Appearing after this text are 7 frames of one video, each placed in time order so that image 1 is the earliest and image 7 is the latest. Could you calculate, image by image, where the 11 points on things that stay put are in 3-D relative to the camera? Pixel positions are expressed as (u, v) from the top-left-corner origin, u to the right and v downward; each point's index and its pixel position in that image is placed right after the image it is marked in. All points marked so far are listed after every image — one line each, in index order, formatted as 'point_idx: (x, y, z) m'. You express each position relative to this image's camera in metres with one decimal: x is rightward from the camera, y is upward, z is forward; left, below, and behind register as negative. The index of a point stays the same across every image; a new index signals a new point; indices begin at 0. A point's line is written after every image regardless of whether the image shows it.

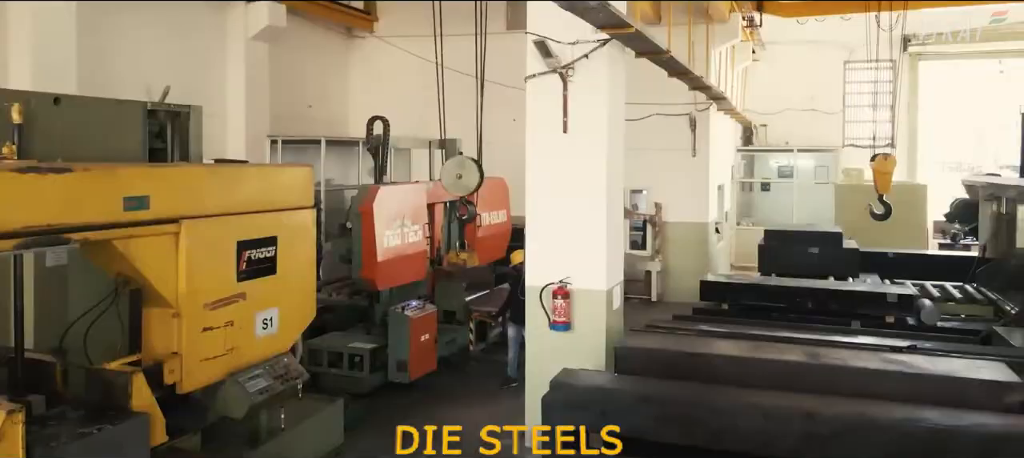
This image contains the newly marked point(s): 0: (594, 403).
0: (+0.3, -0.6, +2.7) m
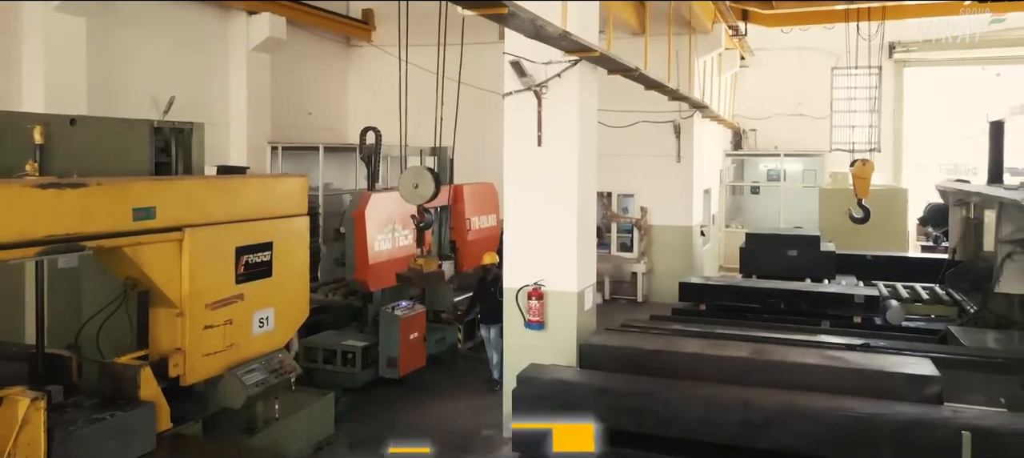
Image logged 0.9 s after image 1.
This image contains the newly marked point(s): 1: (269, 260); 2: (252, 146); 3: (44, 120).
0: (+0.2, -0.7, +2.9) m
1: (-1.1, -0.1, +3.4) m
2: (-2.4, +0.8, +6.9) m
3: (-1.7, +0.4, +2.7) m
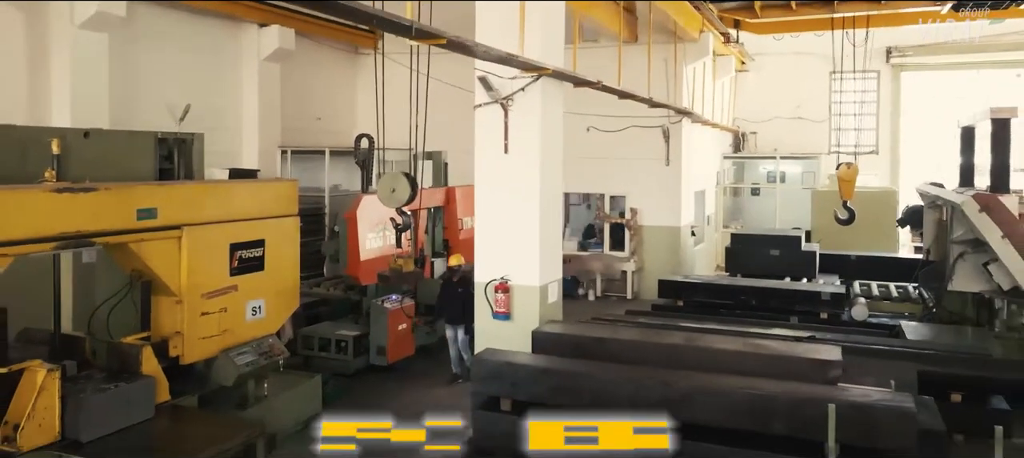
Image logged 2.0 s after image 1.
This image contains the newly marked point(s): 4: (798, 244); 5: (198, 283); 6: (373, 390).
0: (0.0, -0.7, +3.3) m
1: (-1.3, -0.1, +3.9) m
2: (-2.4, +0.8, +7.3) m
3: (-1.9, +0.4, +3.2) m
4: (+2.7, -0.1, +6.9) m
5: (-1.5, -0.3, +3.5) m
6: (-0.9, -1.1, +5.0) m
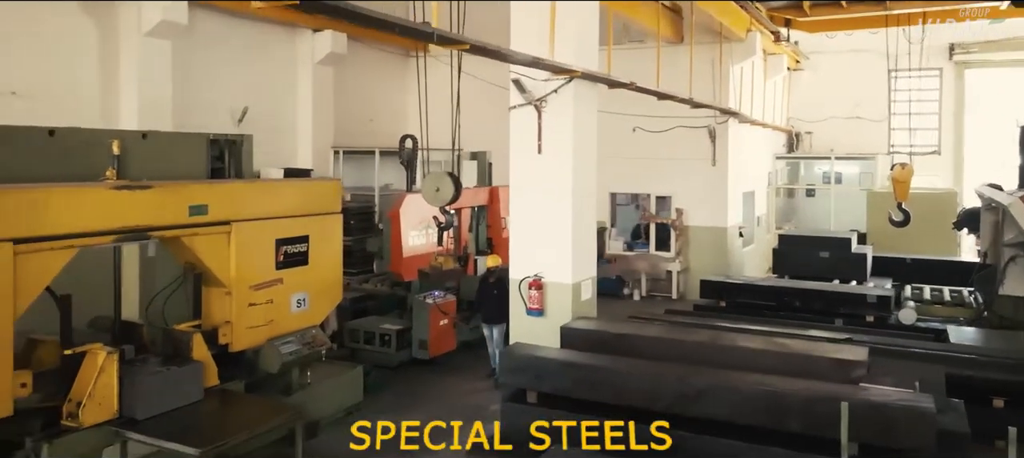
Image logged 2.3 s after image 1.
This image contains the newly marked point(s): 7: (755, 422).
0: (+0.1, -0.6, +3.4) m
1: (-1.1, -0.1, +4.1) m
2: (-2.0, +0.8, +7.6) m
3: (-1.8, +0.4, +3.4) m
4: (+3.1, -0.2, +6.8) m
5: (-1.3, -0.2, +3.7) m
6: (-0.7, -1.1, +5.2) m
7: (+1.0, -0.8, +3.0) m
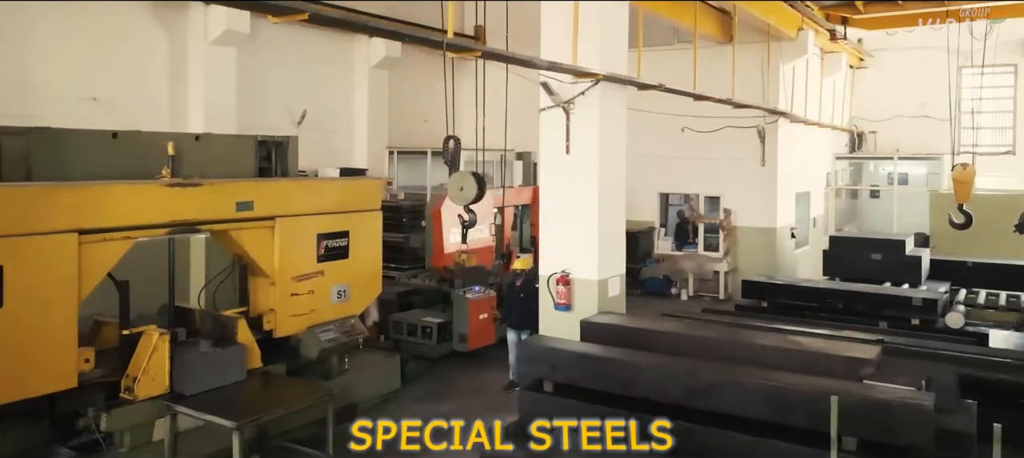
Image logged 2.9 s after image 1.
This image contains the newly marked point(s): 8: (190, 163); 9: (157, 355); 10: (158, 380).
0: (+0.2, -0.6, +3.6) m
1: (-1.0, -0.1, +4.4) m
2: (-1.5, +0.8, +8.0) m
3: (-1.7, +0.5, +3.8) m
4: (+3.5, -0.2, +6.7) m
5: (-1.2, -0.2, +4.0) m
6: (-0.4, -1.0, +5.4) m
7: (+1.0, -0.8, +3.1) m
8: (-1.7, +0.3, +3.8) m
9: (-1.6, -0.6, +3.4) m
10: (-1.6, -0.7, +3.5) m
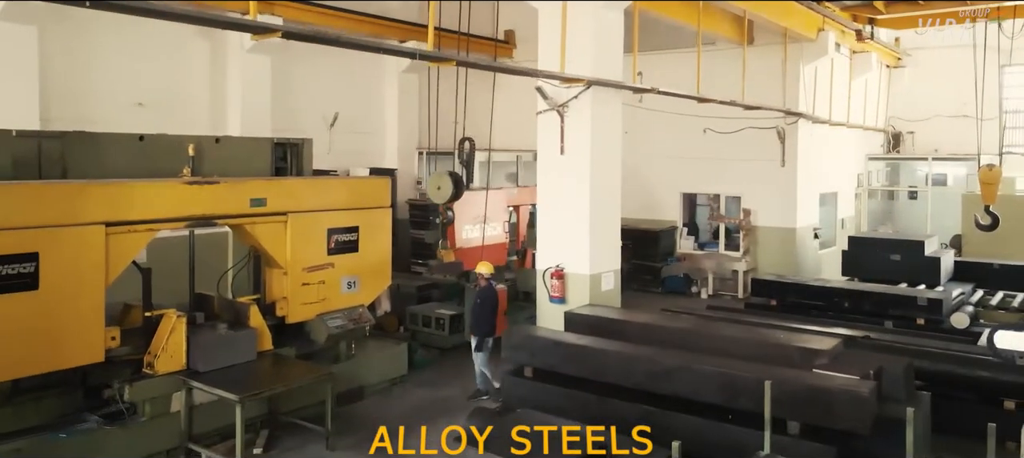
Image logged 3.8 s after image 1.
0: (+0.1, -0.6, +3.9) m
1: (-1.0, -0.1, +4.7) m
2: (-1.2, +0.9, +8.3) m
3: (-1.7, +0.5, +4.2) m
4: (+3.6, -0.2, +6.7) m
5: (-1.3, -0.2, +4.4) m
6: (-0.4, -1.0, +5.7) m
7: (+0.9, -0.7, +3.2) m
8: (-1.7, +0.4, +4.2) m
9: (-1.7, -0.5, +3.8) m
10: (-1.7, -0.7, +3.8) m
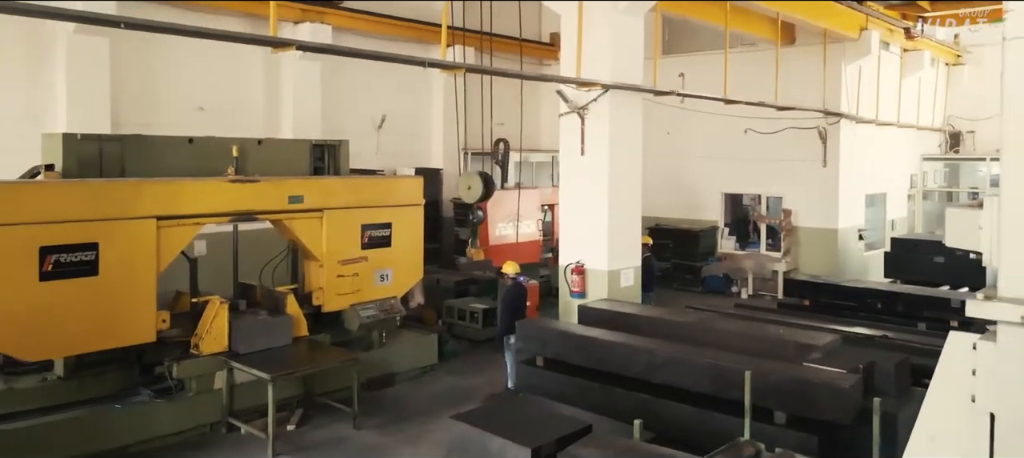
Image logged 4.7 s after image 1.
0: (+0.1, -0.6, +4.1) m
1: (-0.8, 0.0, +5.0) m
2: (-0.7, +0.9, +8.6) m
3: (-1.6, +0.5, +4.5) m
4: (+3.9, -0.2, +6.6) m
5: (-1.1, -0.1, +4.7) m
6: (-0.1, -1.0, +6.0) m
7: (+0.9, -0.7, +3.4) m
8: (-1.6, +0.4, +4.6) m
9: (-1.7, -0.5, +4.2) m
10: (-1.7, -0.6, +4.2) m
